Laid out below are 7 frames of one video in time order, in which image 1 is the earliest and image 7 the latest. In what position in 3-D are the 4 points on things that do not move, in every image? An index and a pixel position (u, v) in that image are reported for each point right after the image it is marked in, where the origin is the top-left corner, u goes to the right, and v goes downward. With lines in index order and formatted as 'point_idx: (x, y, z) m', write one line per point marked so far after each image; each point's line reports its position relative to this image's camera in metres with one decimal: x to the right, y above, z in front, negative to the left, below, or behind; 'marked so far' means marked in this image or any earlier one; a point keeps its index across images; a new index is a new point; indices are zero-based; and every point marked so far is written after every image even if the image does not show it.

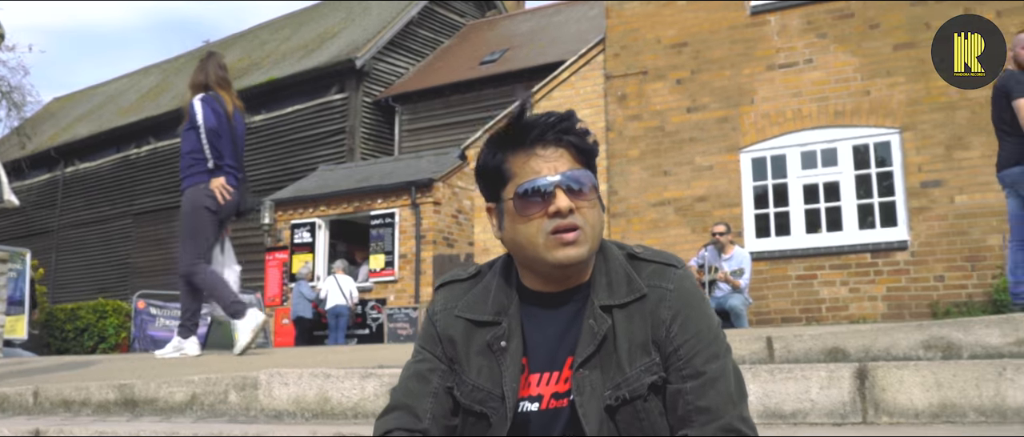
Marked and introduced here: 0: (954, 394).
0: (+1.3, -0.5, +3.0) m
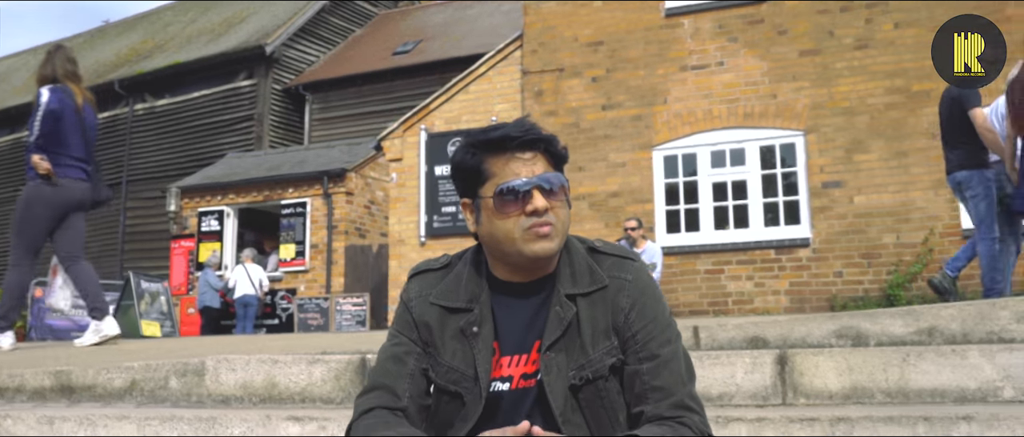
0: (+1.2, -0.5, +3.2) m
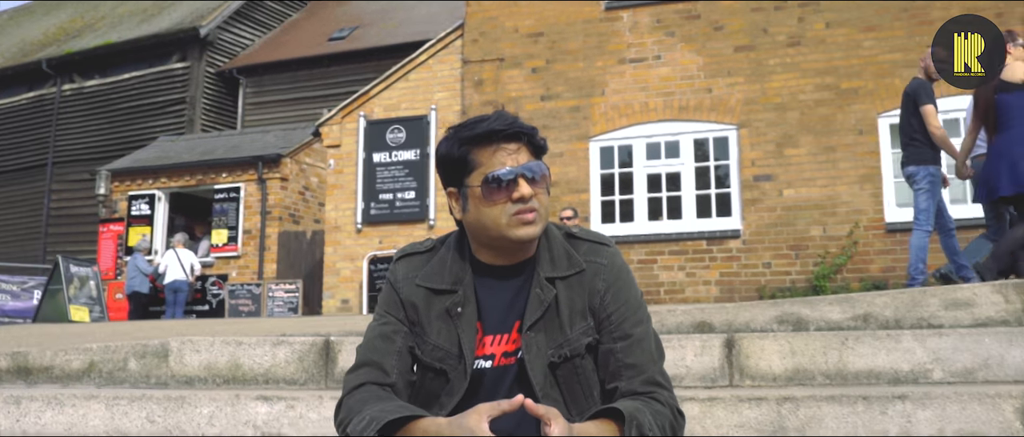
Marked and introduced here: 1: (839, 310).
0: (+1.0, -0.5, +3.4) m
1: (+1.3, -0.4, +4.0) m
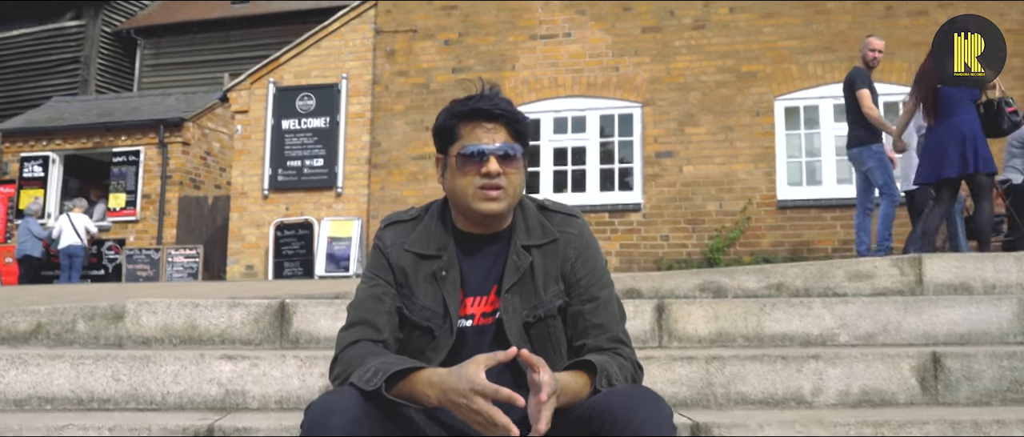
0: (+0.8, -0.4, +3.8) m
1: (+1.1, -0.3, +4.4) m
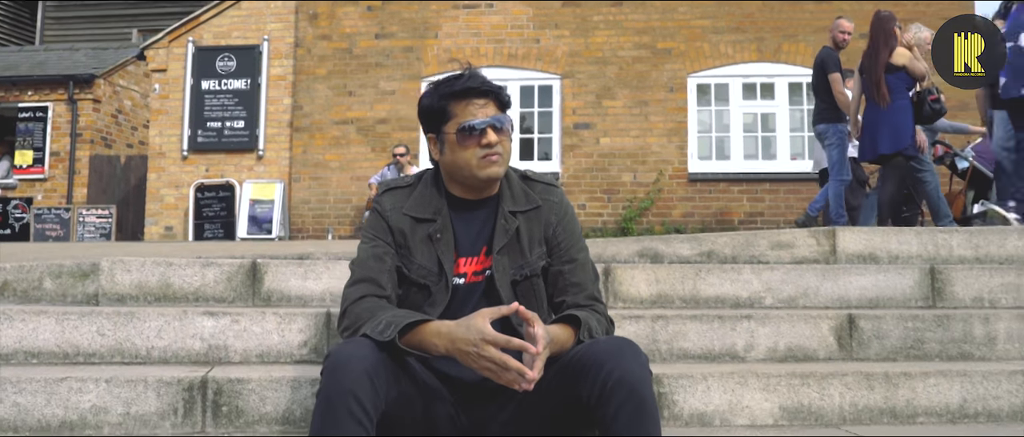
0: (+0.6, -0.3, +4.2) m
1: (+0.8, -0.1, +4.7) m
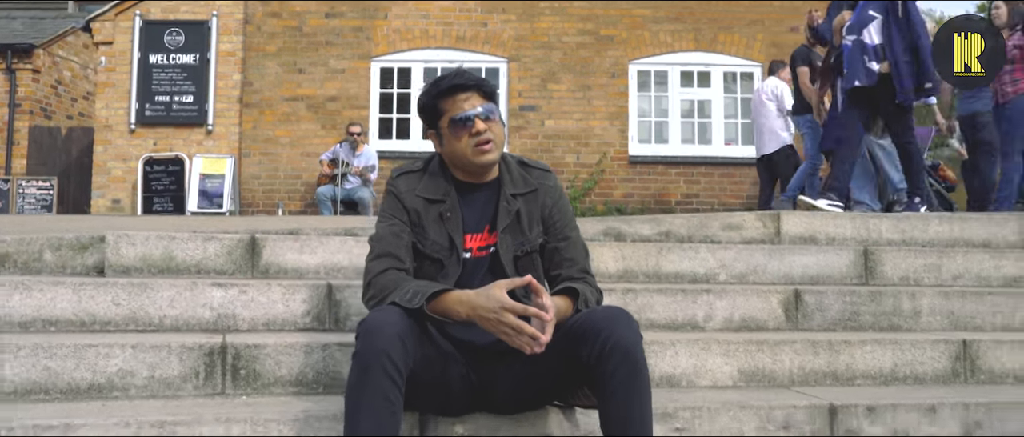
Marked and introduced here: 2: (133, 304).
0: (+0.5, -0.2, +4.6) m
1: (+0.7, 0.0, +5.1) m
2: (-1.4, -0.3, +3.6) m
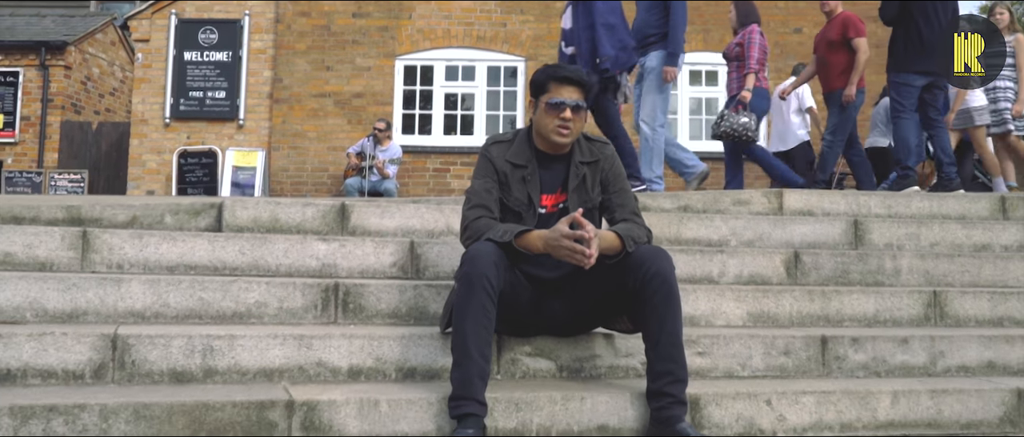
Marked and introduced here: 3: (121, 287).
0: (+0.8, -0.1, +5.4) m
1: (+0.9, +0.1, +6.0) m
2: (-1.1, -0.2, +4.4) m
3: (-1.5, -0.3, +3.9) m
